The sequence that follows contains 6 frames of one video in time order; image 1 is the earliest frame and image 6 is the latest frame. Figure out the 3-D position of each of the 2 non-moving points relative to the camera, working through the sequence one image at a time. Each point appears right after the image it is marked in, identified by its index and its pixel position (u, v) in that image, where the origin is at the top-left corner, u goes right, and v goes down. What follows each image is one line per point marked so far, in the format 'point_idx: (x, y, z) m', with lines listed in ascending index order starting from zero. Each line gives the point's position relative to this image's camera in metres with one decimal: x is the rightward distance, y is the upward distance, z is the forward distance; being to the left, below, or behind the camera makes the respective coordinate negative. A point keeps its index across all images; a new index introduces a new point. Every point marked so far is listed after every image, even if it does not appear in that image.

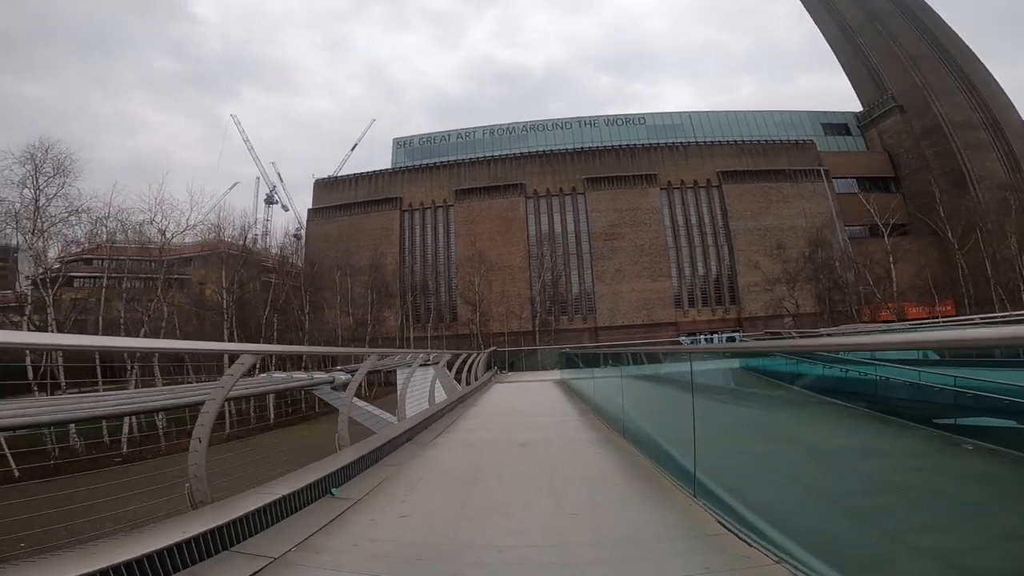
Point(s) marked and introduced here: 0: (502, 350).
0: (-0.5, -2.7, +19.2) m
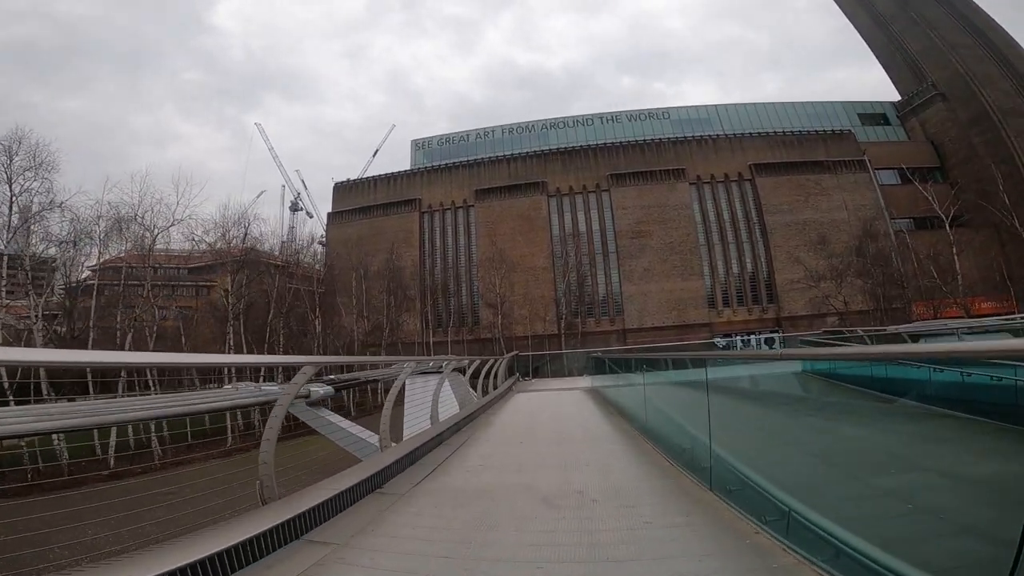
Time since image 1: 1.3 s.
0: (+0.4, -2.7, +17.7) m
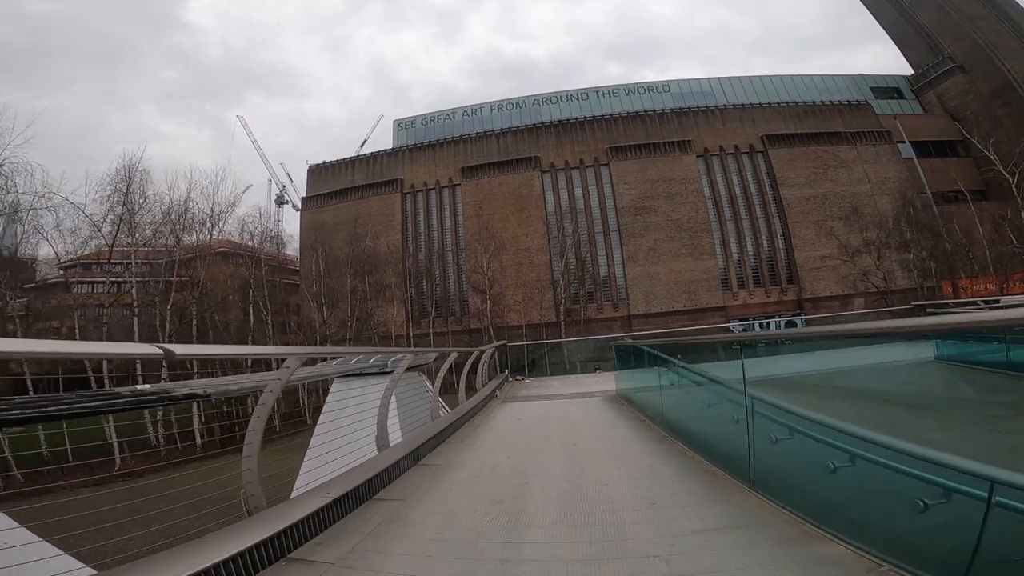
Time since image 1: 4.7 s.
0: (0.0, -1.9, +14.1) m
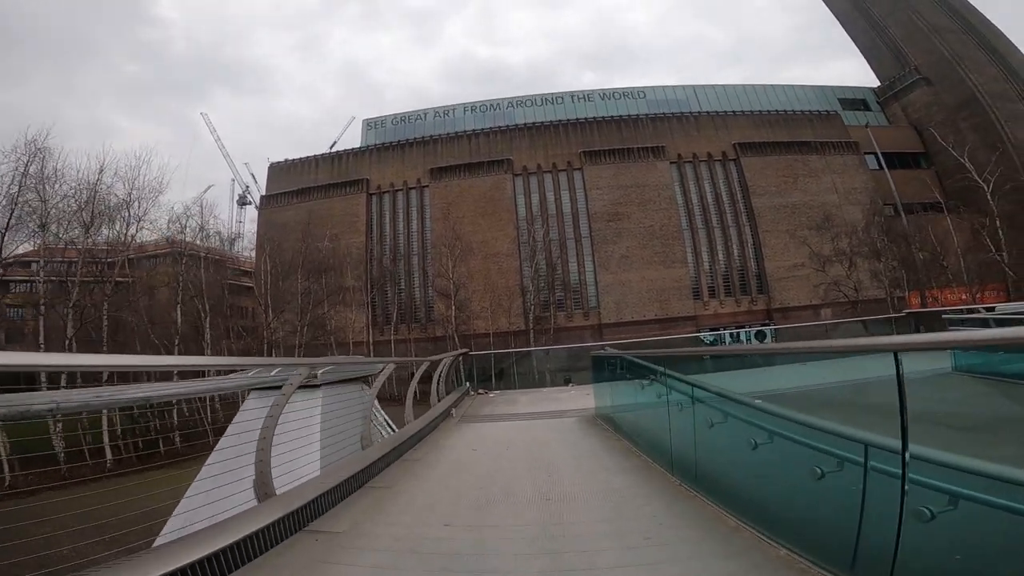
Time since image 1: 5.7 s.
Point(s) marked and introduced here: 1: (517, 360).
0: (-1.0, -2.0, +12.9) m
1: (+0.2, -2.1, +13.0) m
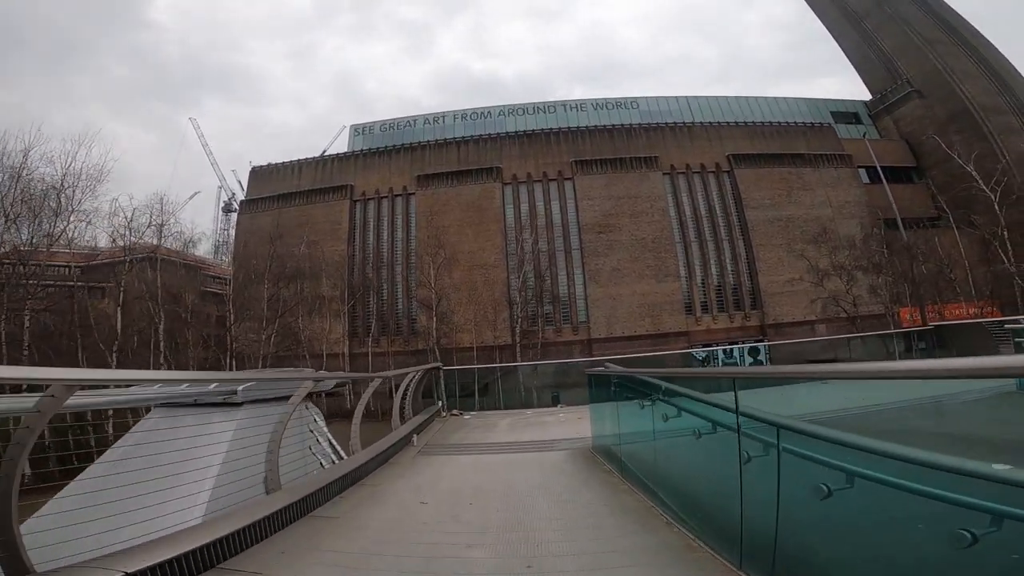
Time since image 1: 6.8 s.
0: (-1.4, -2.1, +11.7) m
1: (-0.3, -2.3, +11.8) m
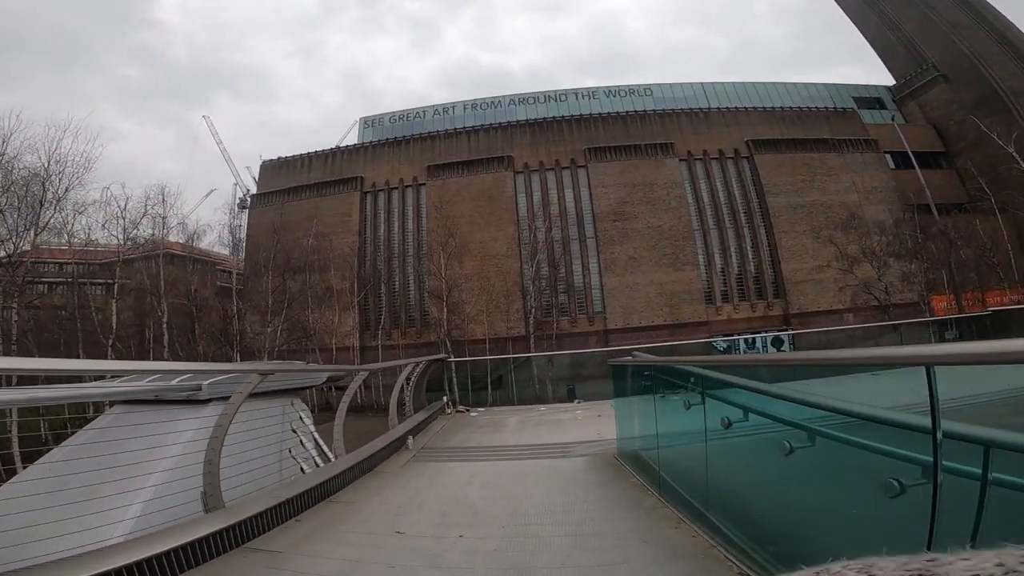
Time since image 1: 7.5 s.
0: (-1.1, -1.8, +11.0) m
1: (0.0, -2.0, +11.1) m
